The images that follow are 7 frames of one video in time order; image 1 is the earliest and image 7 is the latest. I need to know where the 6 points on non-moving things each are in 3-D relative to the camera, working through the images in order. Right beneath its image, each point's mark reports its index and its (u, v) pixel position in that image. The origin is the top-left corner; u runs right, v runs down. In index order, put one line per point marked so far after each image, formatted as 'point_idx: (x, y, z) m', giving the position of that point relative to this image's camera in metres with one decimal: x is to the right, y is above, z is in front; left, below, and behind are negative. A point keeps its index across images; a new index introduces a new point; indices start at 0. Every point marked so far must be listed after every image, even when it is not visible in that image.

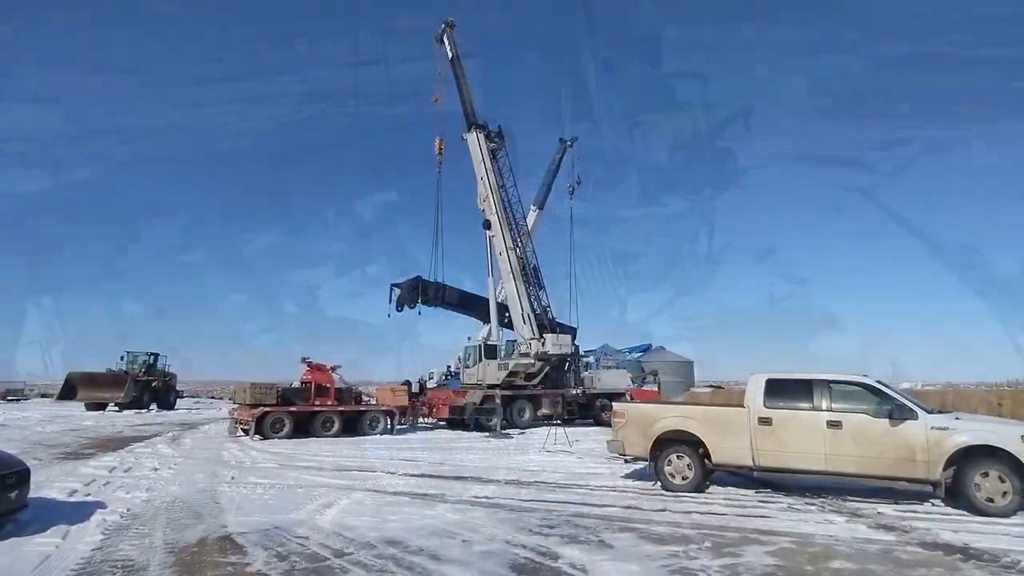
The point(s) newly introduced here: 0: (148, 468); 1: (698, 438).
0: (-7.1, -3.5, +12.7) m
1: (+3.0, -2.4, +10.4) m
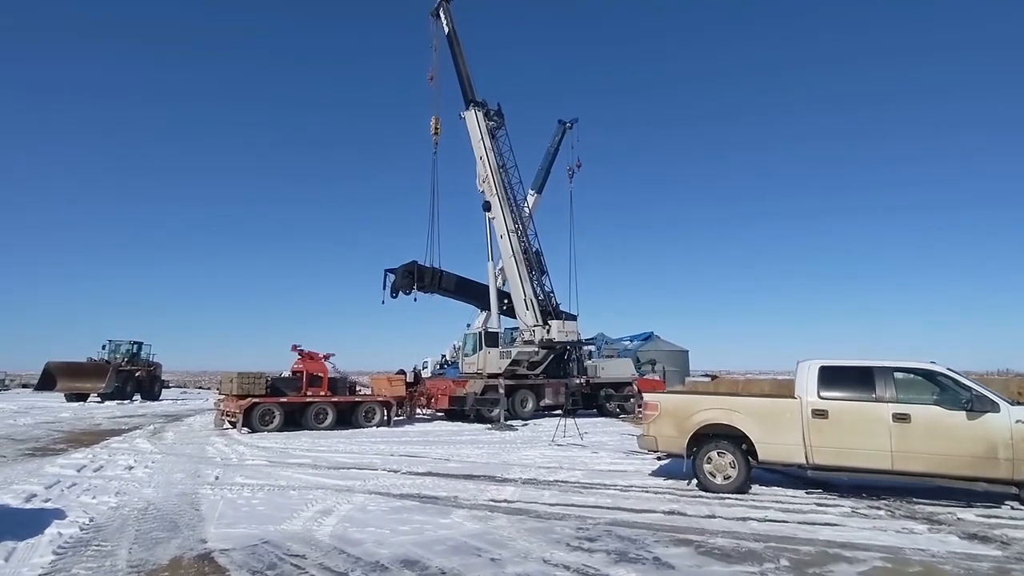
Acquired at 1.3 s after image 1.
0: (-6.8, -3.1, +11.4) m
1: (+3.3, -2.1, +9.3) m
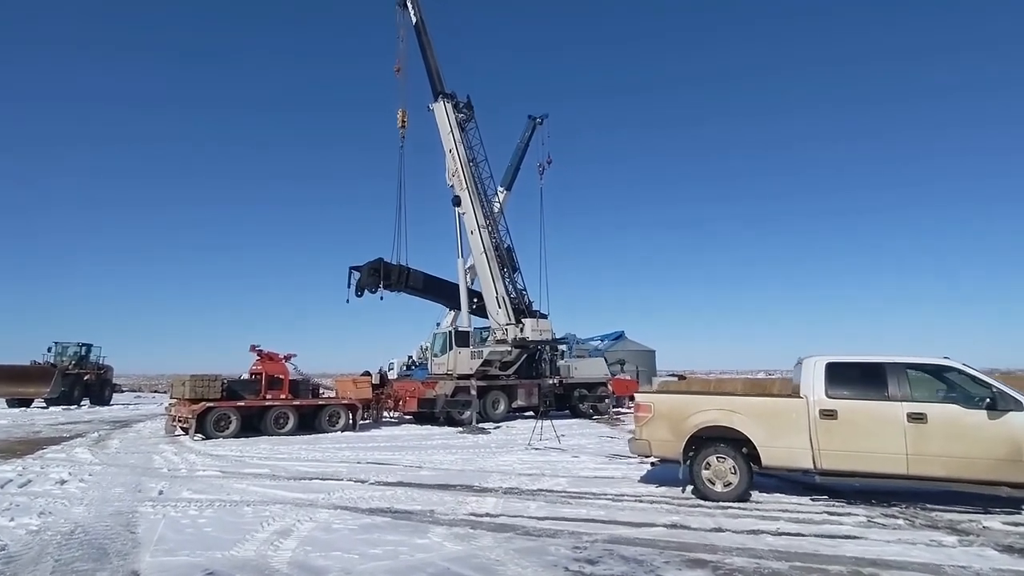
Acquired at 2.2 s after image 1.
0: (-7.2, -3.0, +10.2) m
1: (+3.0, -1.9, +8.6) m
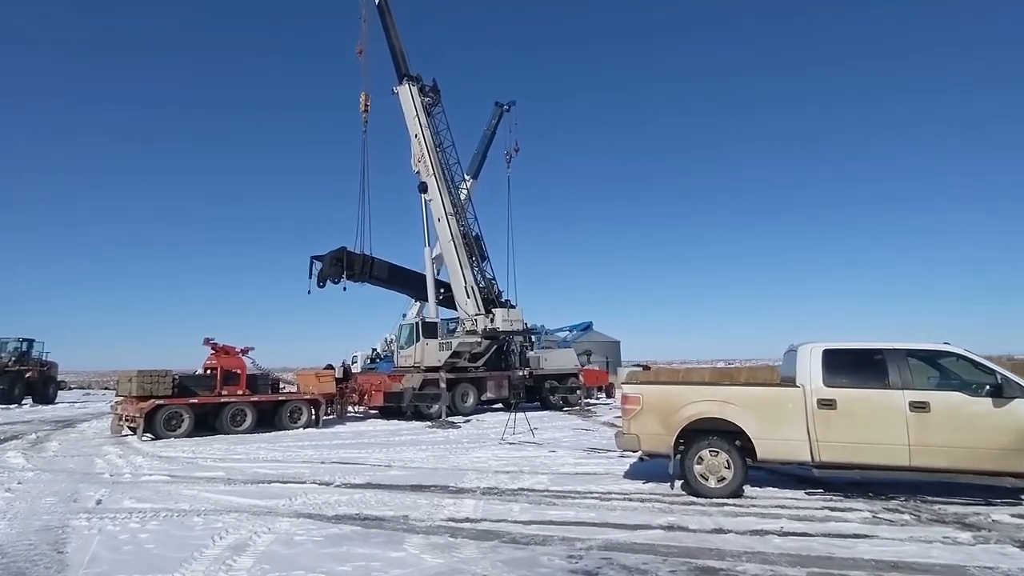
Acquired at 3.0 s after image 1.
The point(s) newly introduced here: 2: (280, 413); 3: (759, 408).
0: (-7.5, -2.8, +9.1) m
1: (+2.8, -1.7, +8.1) m
2: (-6.2, -3.4, +17.5) m
3: (+3.0, -1.5, +8.0) m
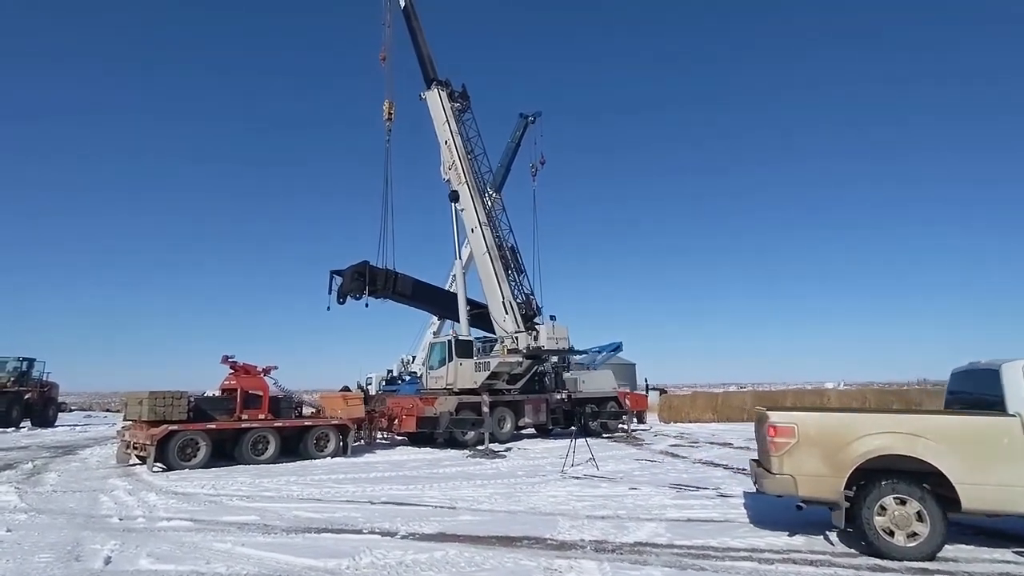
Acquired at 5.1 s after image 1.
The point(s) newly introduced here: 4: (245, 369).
0: (-6.3, -2.8, +7.3) m
1: (+4.0, -1.7, +6.3) m
2: (-4.9, -3.7, +15.7) m
3: (+4.2, -1.4, +6.2) m
4: (-6.3, -1.9, +15.4) m
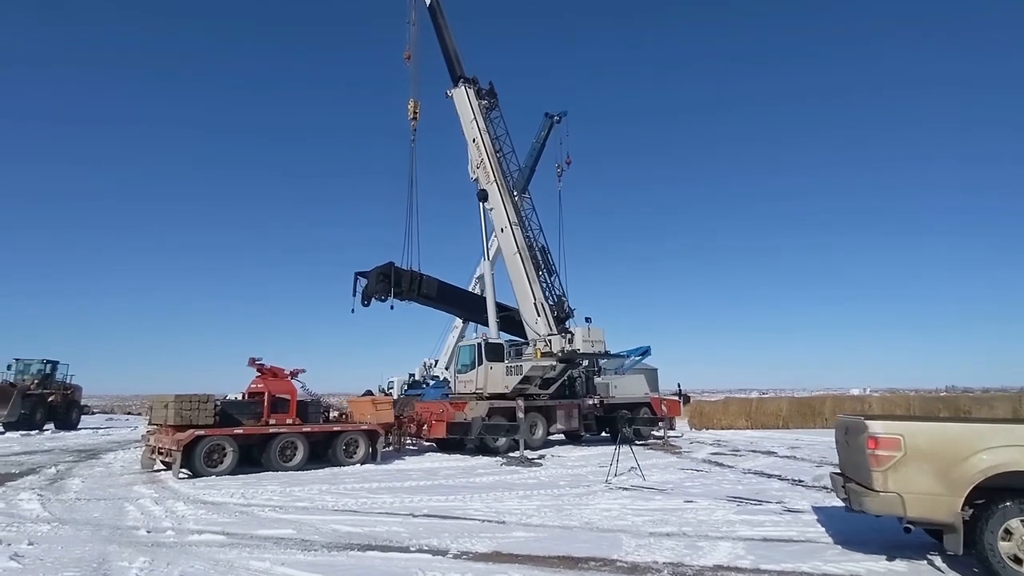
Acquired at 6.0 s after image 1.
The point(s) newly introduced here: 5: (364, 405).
0: (-5.6, -2.8, +6.8) m
1: (+4.6, -1.7, +5.5) m
2: (-4.1, -3.7, +15.1) m
3: (+4.9, -1.4, +5.4) m
4: (-5.4, -1.9, +14.8) m
5: (-3.8, -3.0, +16.8) m
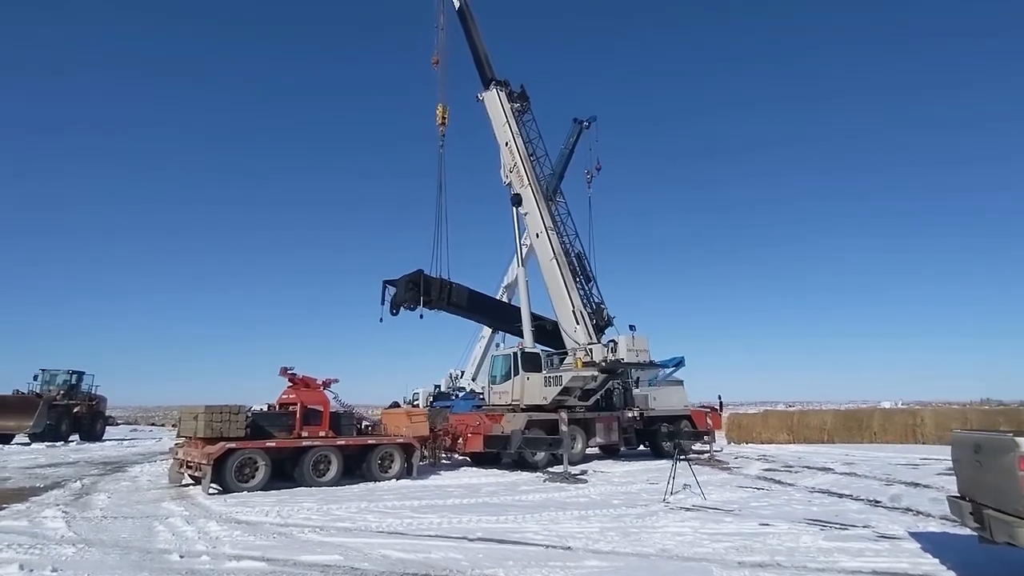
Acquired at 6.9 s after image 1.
0: (-4.9, -2.8, +6.1) m
1: (+5.3, -1.6, +4.6) m
2: (-3.1, -3.8, +14.4) m
3: (+5.6, -1.3, +4.4) m
4: (-4.5, -2.0, +14.2) m
5: (-2.8, -3.2, +16.0) m
